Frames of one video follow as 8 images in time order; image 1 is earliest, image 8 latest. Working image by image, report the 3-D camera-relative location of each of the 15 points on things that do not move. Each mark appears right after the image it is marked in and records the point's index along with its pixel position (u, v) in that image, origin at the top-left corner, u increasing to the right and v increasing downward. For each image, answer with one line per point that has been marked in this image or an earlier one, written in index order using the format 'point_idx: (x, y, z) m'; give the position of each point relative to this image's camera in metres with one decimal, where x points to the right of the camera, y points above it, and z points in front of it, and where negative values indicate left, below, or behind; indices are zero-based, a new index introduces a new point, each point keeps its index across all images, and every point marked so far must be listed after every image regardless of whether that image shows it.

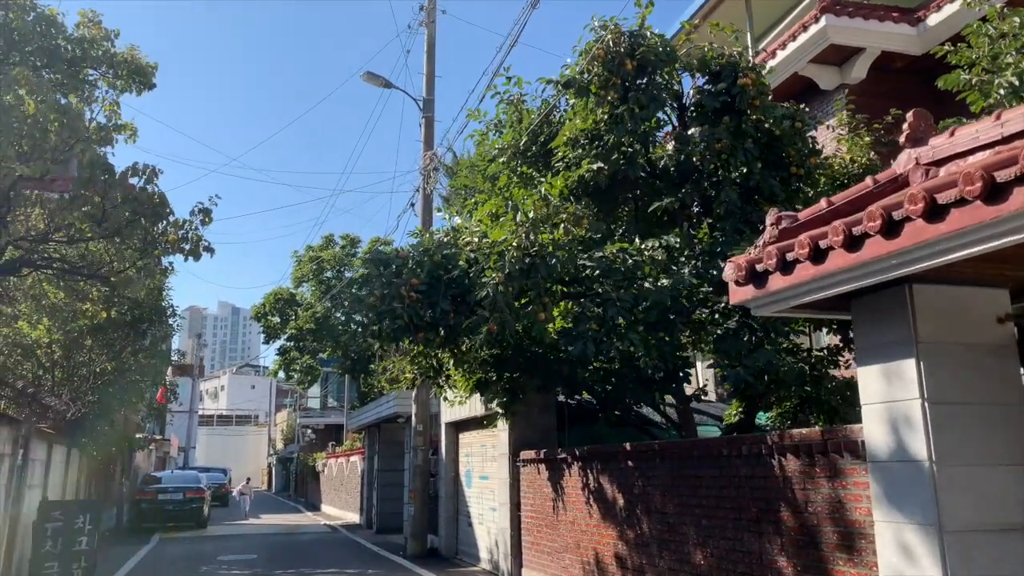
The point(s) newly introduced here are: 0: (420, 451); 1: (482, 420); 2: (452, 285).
0: (-1.7, -3.1, +15.3) m
1: (-0.5, -2.2, +13.4) m
2: (-0.6, 0.0, +8.5) m
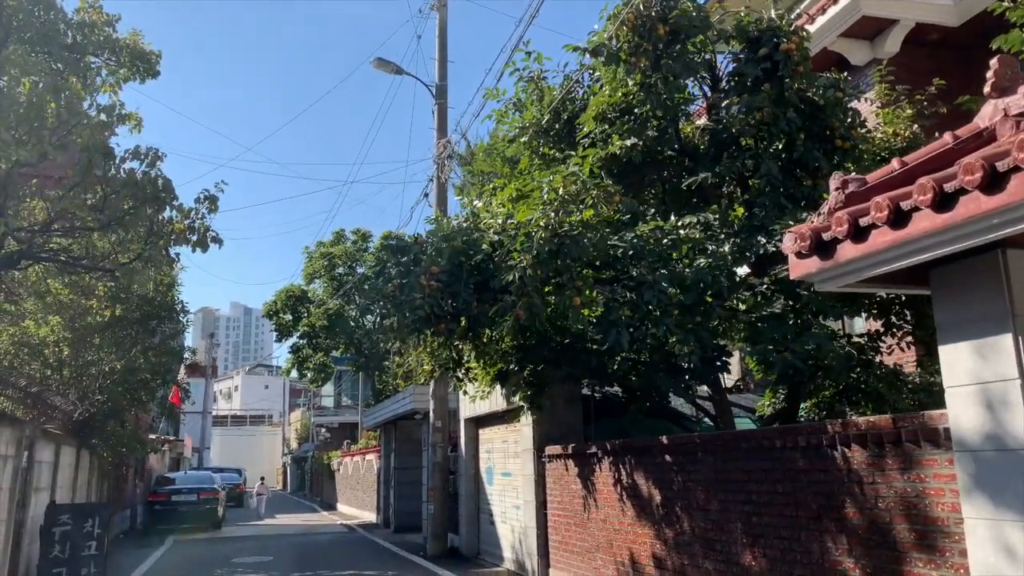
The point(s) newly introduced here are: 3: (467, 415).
0: (-1.3, -2.9, +14.8) m
1: (-0.1, -2.0, +12.9) m
2: (-0.4, +0.2, +8.0) m
3: (-0.8, -2.3, +14.6) m
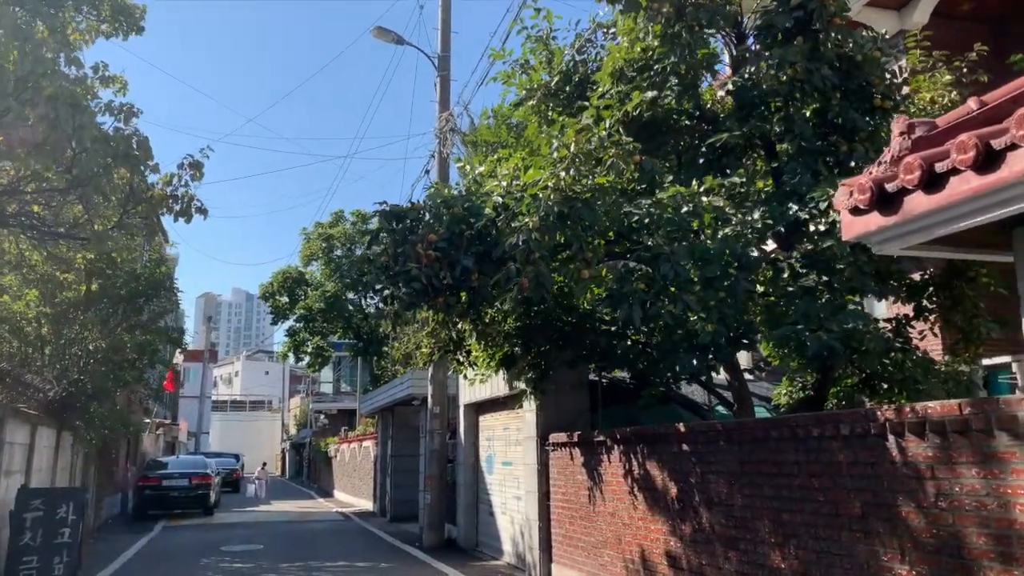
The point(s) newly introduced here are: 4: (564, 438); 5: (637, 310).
0: (-1.3, -2.6, +14.1) m
1: (-0.1, -1.7, +12.2) m
2: (-0.3, +0.4, +7.3) m
3: (-0.8, -1.9, +13.9) m
4: (+0.6, -1.8, +9.8) m
5: (+1.1, -0.2, +6.9) m
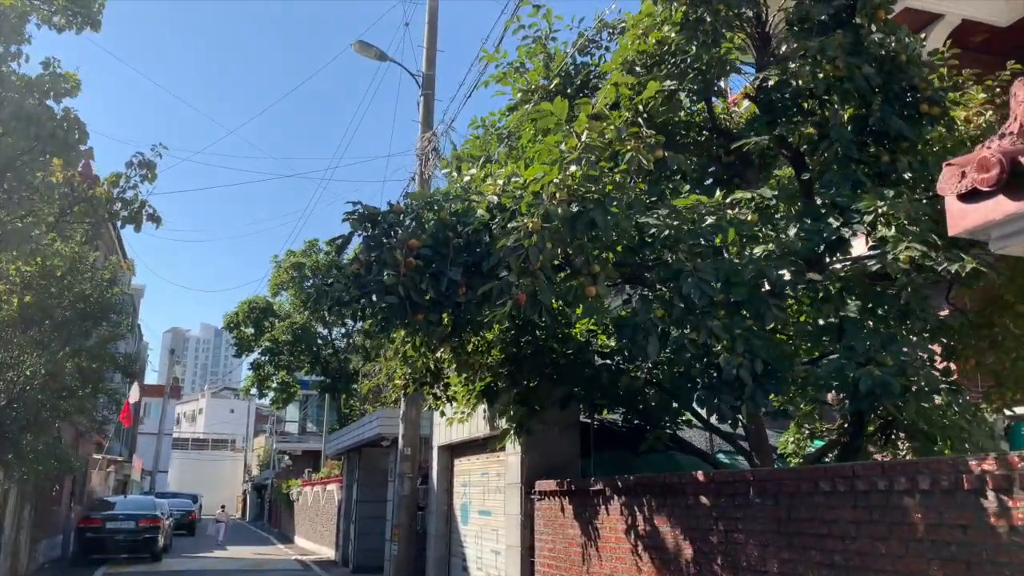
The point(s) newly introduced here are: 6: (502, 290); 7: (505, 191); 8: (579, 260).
0: (-1.7, -3.0, +12.9) m
1: (-0.4, -2.1, +11.1) m
2: (-0.4, +0.3, +6.3) m
3: (-1.1, -2.4, +12.7) m
4: (+0.4, -2.1, +8.6) m
5: (+1.0, -0.4, +5.9) m
6: (-0.1, 0.0, +5.9) m
7: (-0.1, +0.7, +6.3) m
8: (+0.5, +0.2, +5.6) m
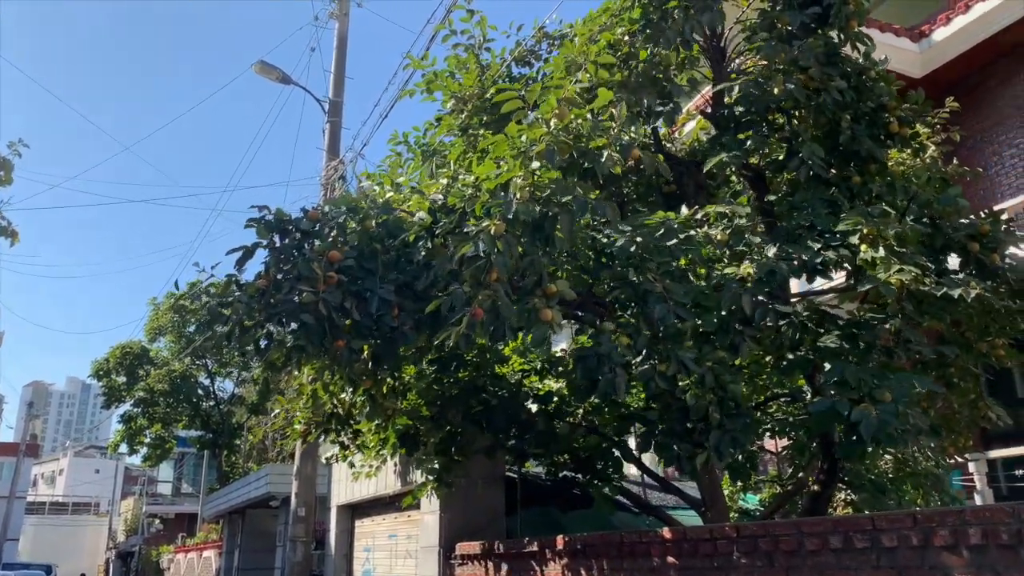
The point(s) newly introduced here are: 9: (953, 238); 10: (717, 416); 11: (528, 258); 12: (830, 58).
0: (-3.0, -3.6, +11.4) m
1: (-1.4, -2.6, +9.9) m
2: (-0.8, +0.1, +5.3) m
3: (-2.4, -3.0, +11.4) m
4: (-0.3, -2.4, +7.6) m
5: (+0.6, -0.5, +5.1) m
6: (-0.4, -0.1, +4.9) m
7: (-0.5, +0.6, +5.4) m
8: (+0.1, +0.1, +4.8) m
9: (+3.1, +0.3, +5.8) m
10: (+1.3, -0.8, +5.0) m
11: (+0.1, +0.2, +4.8) m
12: (+2.3, +1.6, +5.8) m
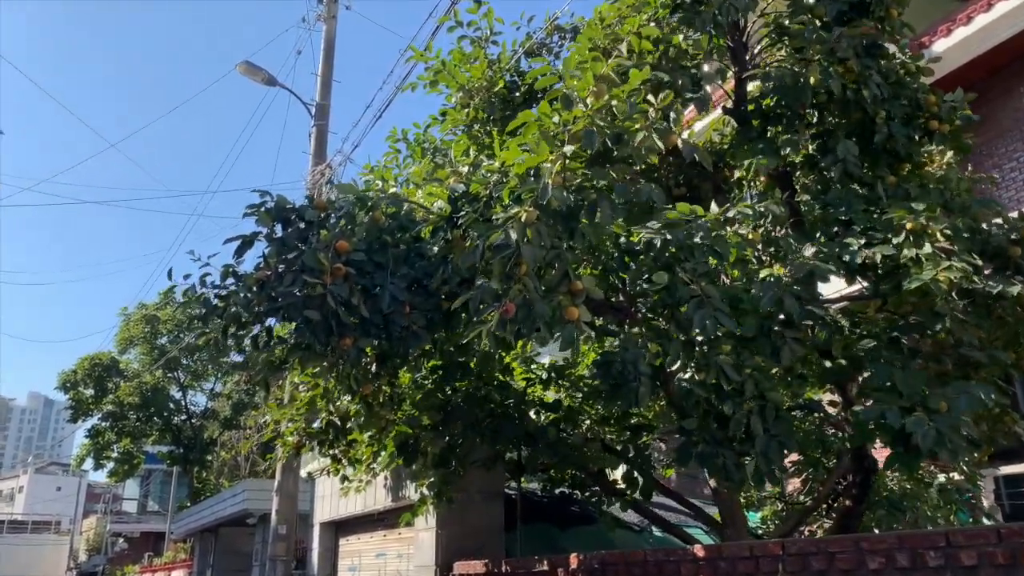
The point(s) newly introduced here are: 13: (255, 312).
0: (-3.1, -3.7, +10.8) m
1: (-1.5, -2.7, +9.4) m
2: (-0.7, +0.2, +4.9) m
3: (-2.5, -3.1, +10.9) m
4: (-0.3, -2.5, +7.1) m
5: (+0.8, -0.5, +4.7) m
6: (-0.3, -0.1, +4.5) m
7: (-0.3, +0.6, +5.0) m
8: (+0.3, +0.1, +4.4) m
9: (+3.3, +0.3, +5.5) m
10: (+1.4, -0.8, +4.6) m
11: (+0.2, +0.2, +4.4) m
12: (+2.4, +1.6, +5.5) m
13: (-1.5, -0.2, +4.8) m
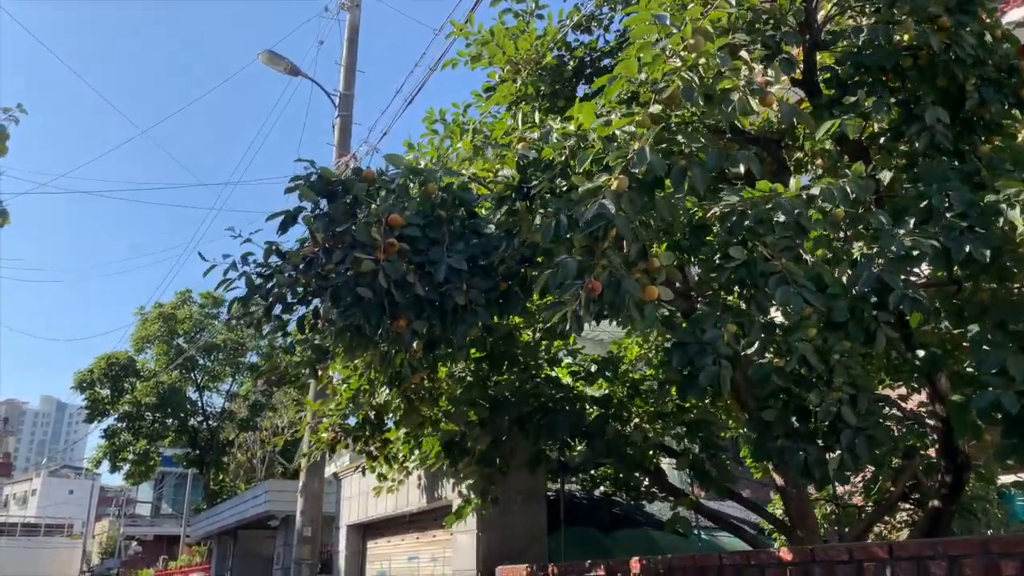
0: (-2.7, -3.6, +10.5) m
1: (-1.1, -2.6, +9.0) m
2: (-0.3, +0.3, +4.5) m
3: (-2.1, -3.0, +10.5) m
4: (+0.1, -2.3, +6.7) m
5: (+1.1, -0.4, +4.3) m
6: (+0.1, 0.0, +4.1) m
7: (0.0, +0.7, +4.6) m
8: (+0.7, +0.2, +4.0) m
9: (+3.6, +0.4, +5.1) m
10: (+1.8, -0.7, +4.2) m
11: (+0.6, +0.3, +4.0) m
12: (+2.8, +1.7, +5.1) m
13: (-1.2, 0.0, +4.4) m
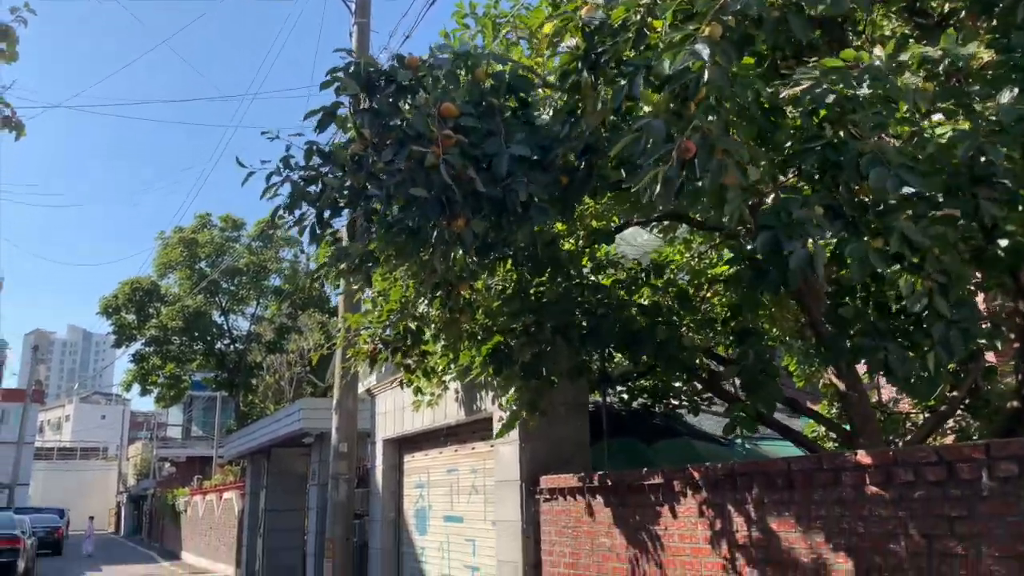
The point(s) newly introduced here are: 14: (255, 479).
0: (-2.2, -2.5, +10.5) m
1: (-0.6, -1.6, +8.9) m
2: (0.0, +0.8, +4.2) m
3: (-1.6, -1.9, +10.4) m
4: (+0.5, -1.6, +6.6) m
5: (+1.4, +0.2, +4.0) m
6: (+0.4, +0.5, +3.8) m
7: (+0.3, +1.3, +4.2) m
8: (+0.9, +0.7, +3.6) m
9: (+3.9, +1.1, +4.6) m
10: (+2.1, -0.1, +3.9) m
11: (+0.9, +0.8, +3.6) m
12: (+3.0, +2.4, +4.6) m
13: (-0.9, +0.5, +4.1) m
14: (-5.7, -4.3, +17.9) m
